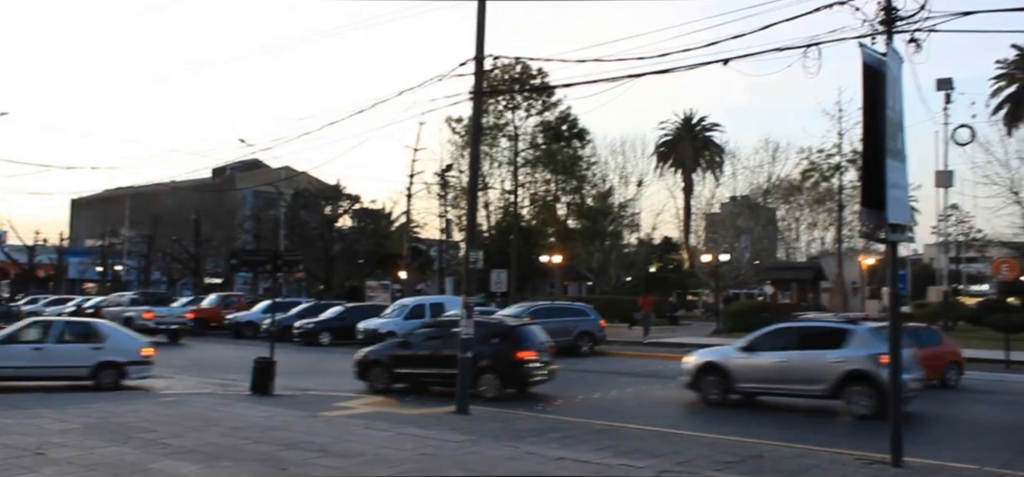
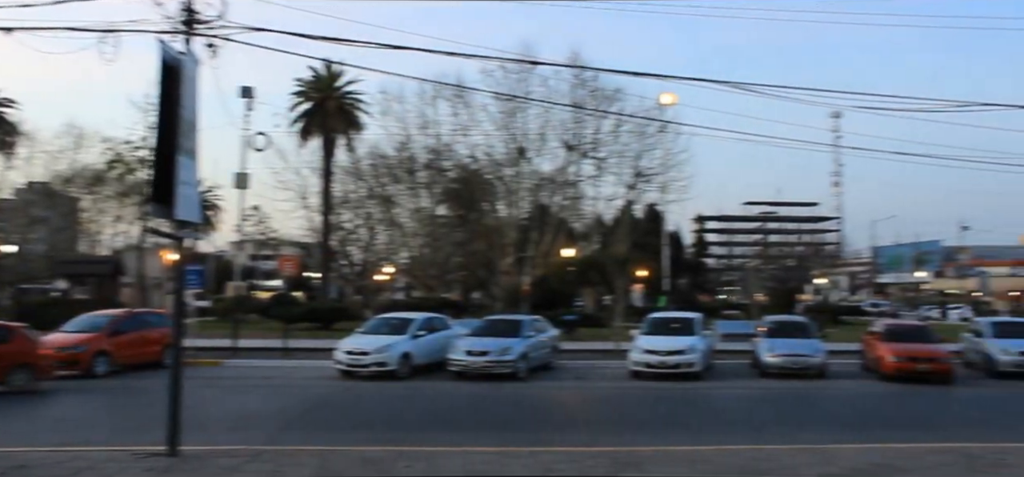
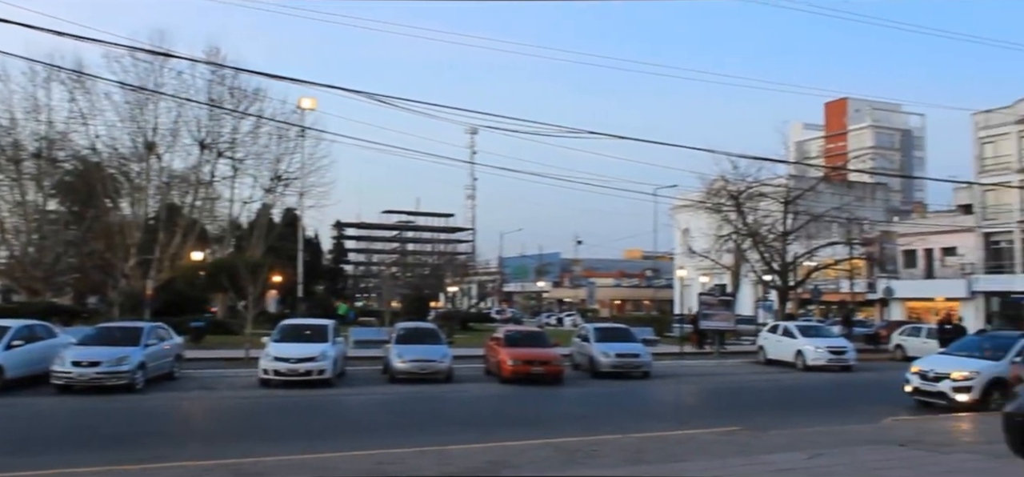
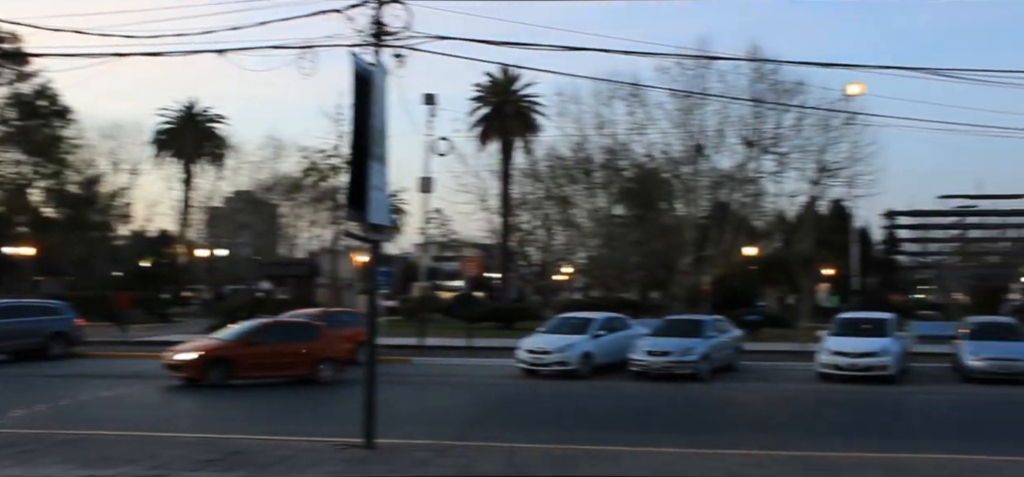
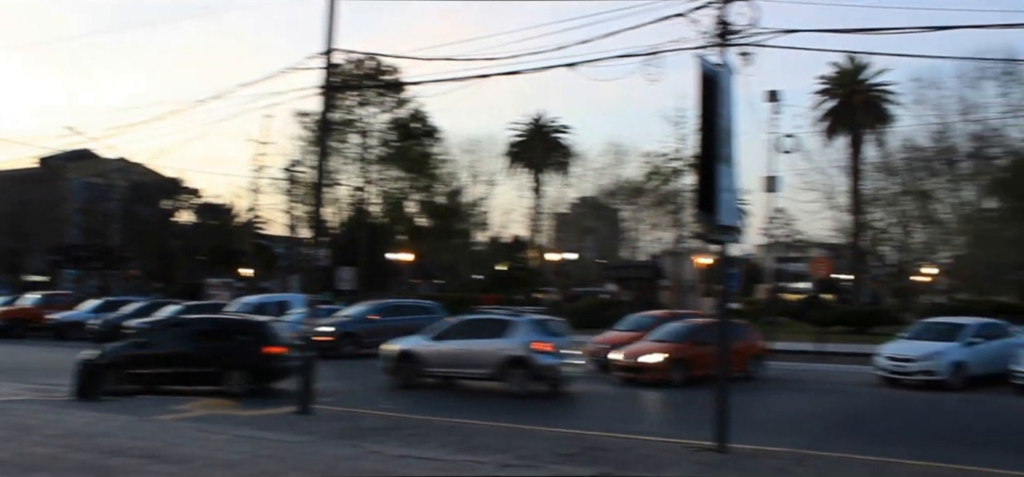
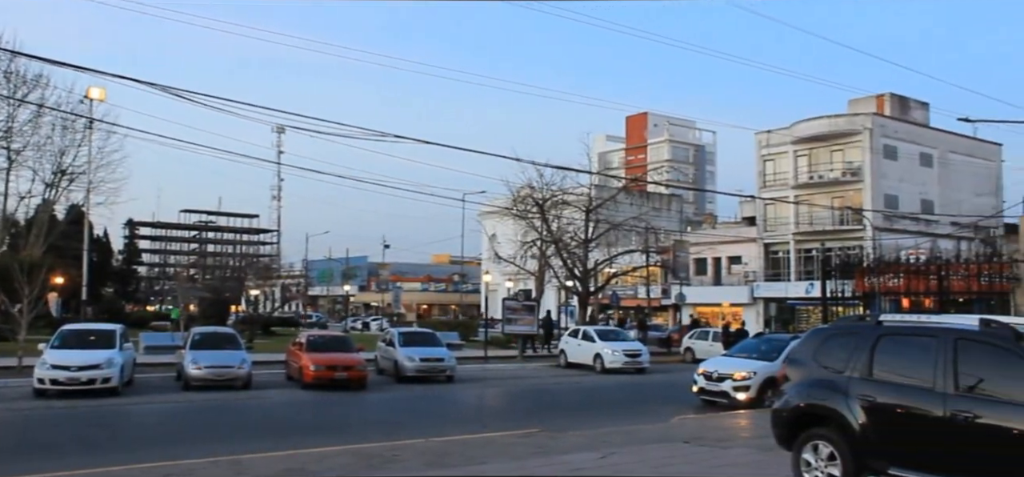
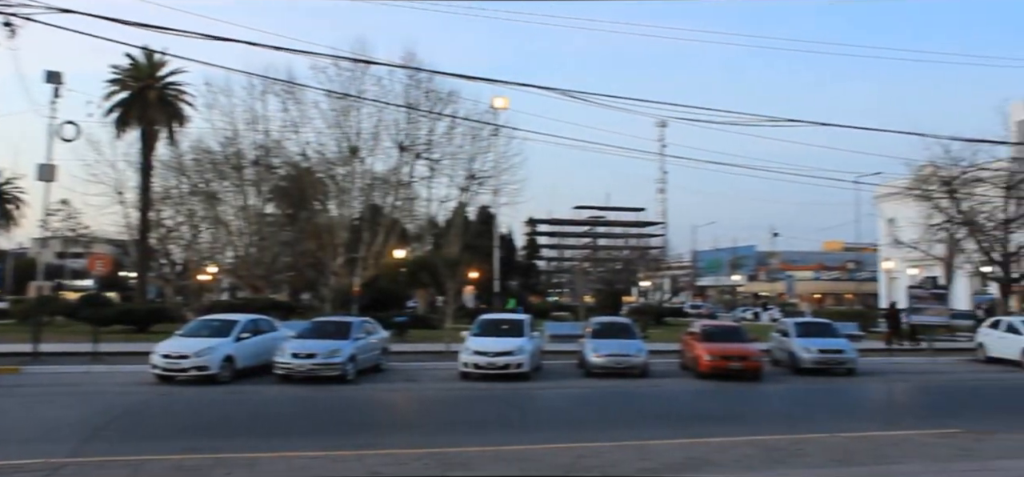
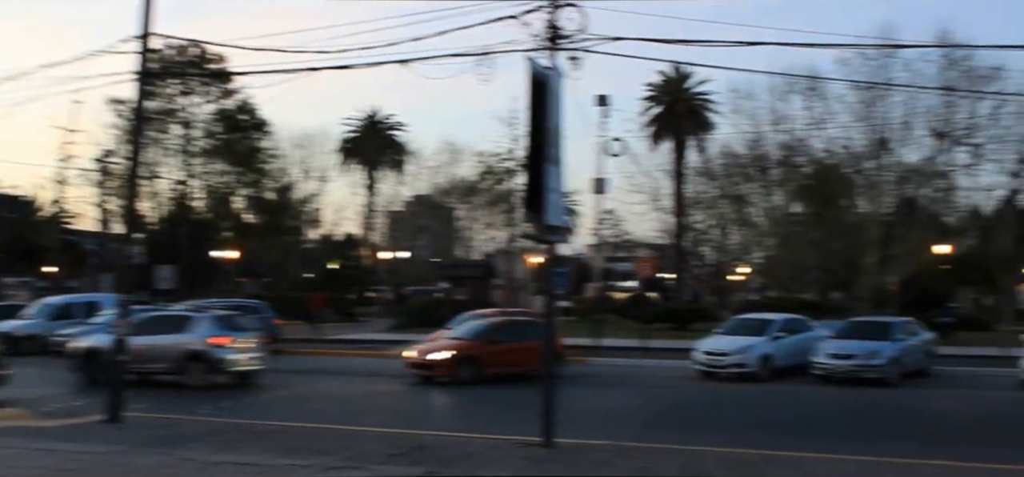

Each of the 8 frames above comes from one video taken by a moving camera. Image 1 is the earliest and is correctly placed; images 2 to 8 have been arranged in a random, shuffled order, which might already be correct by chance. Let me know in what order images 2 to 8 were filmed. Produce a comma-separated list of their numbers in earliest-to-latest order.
5, 8, 4, 2, 7, 3, 6
